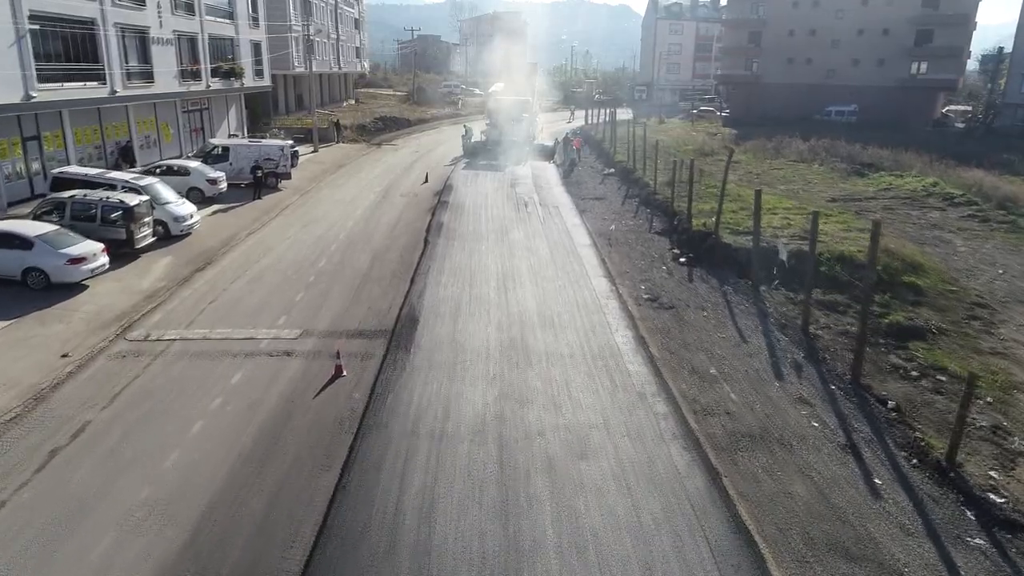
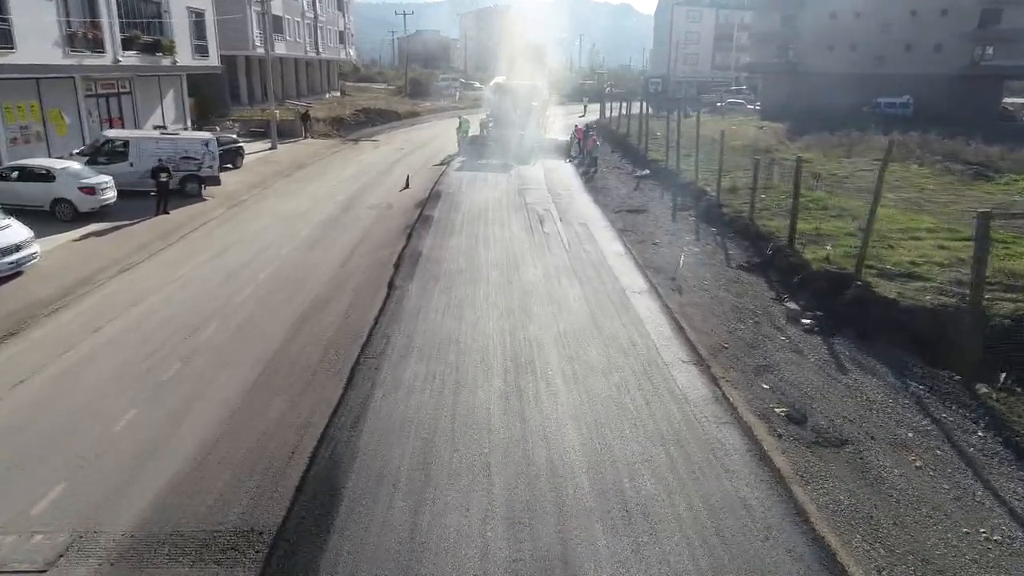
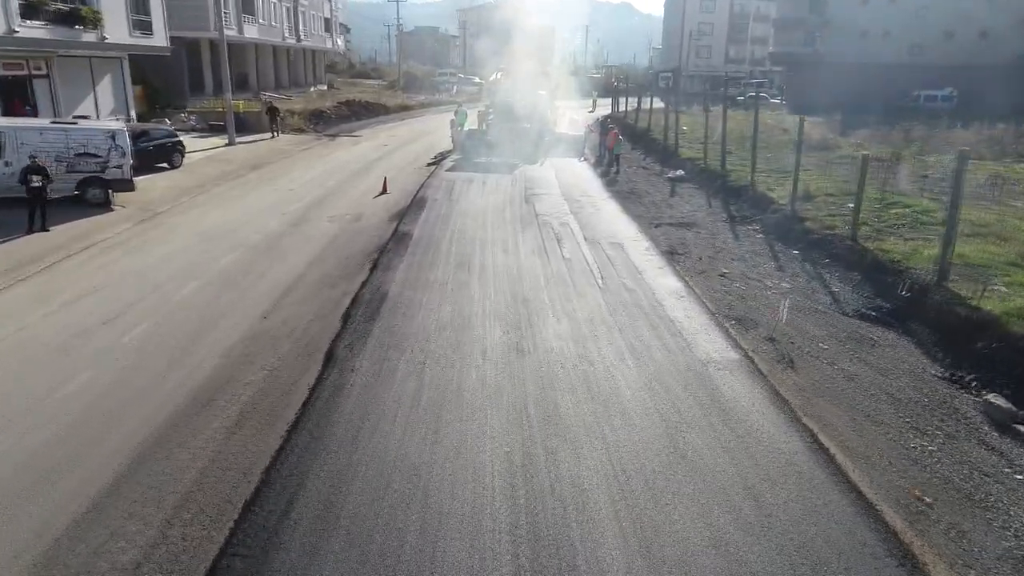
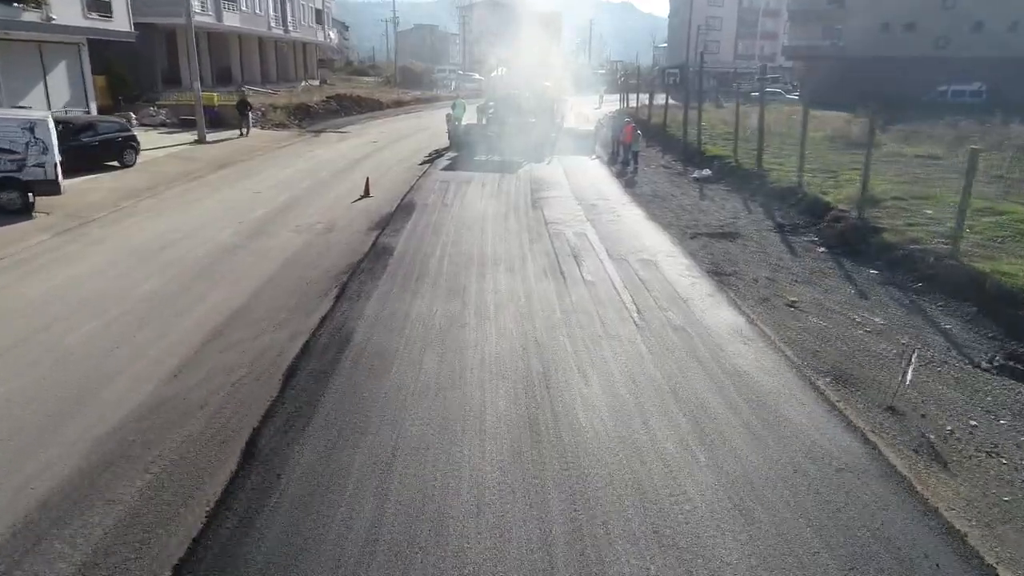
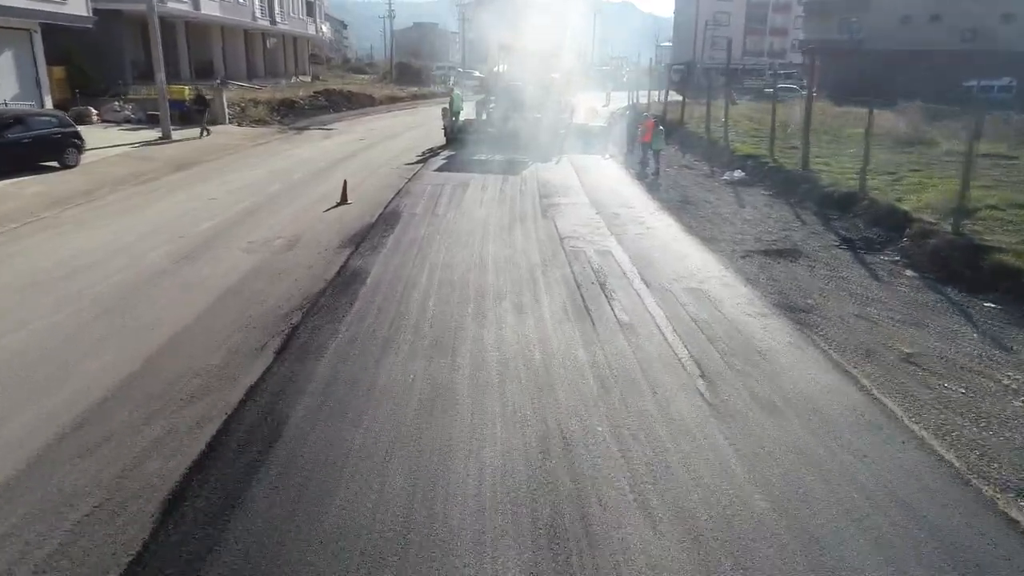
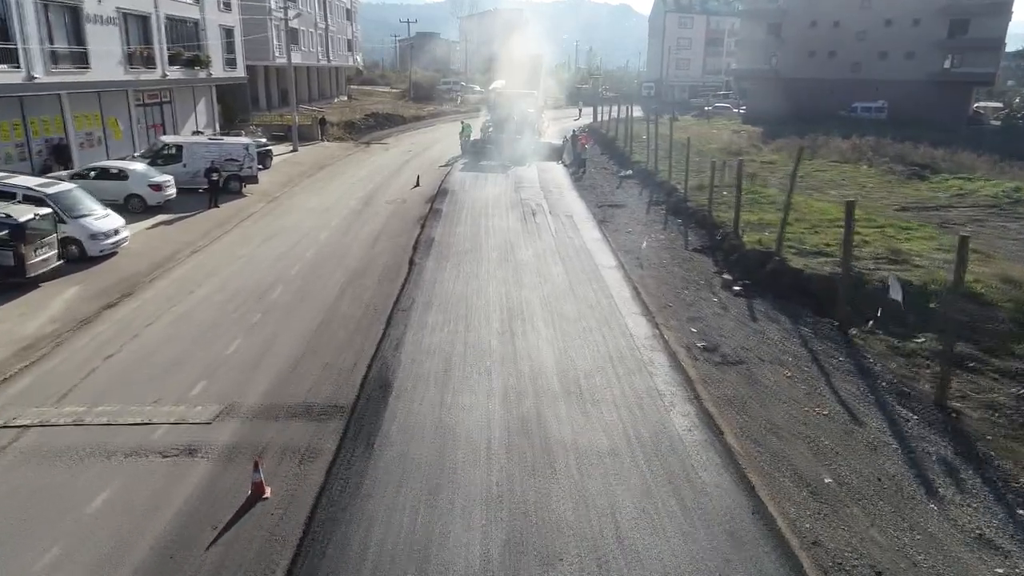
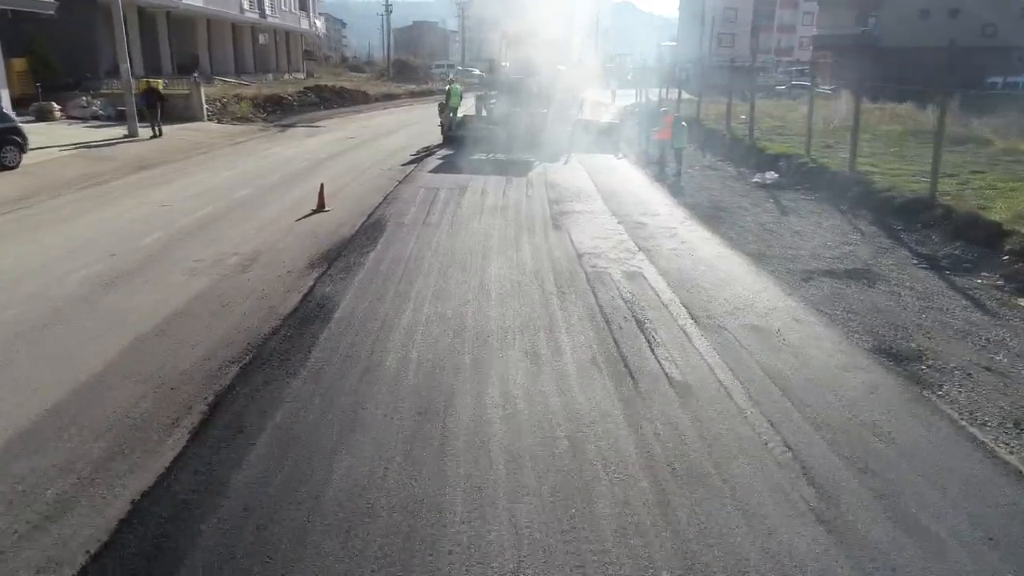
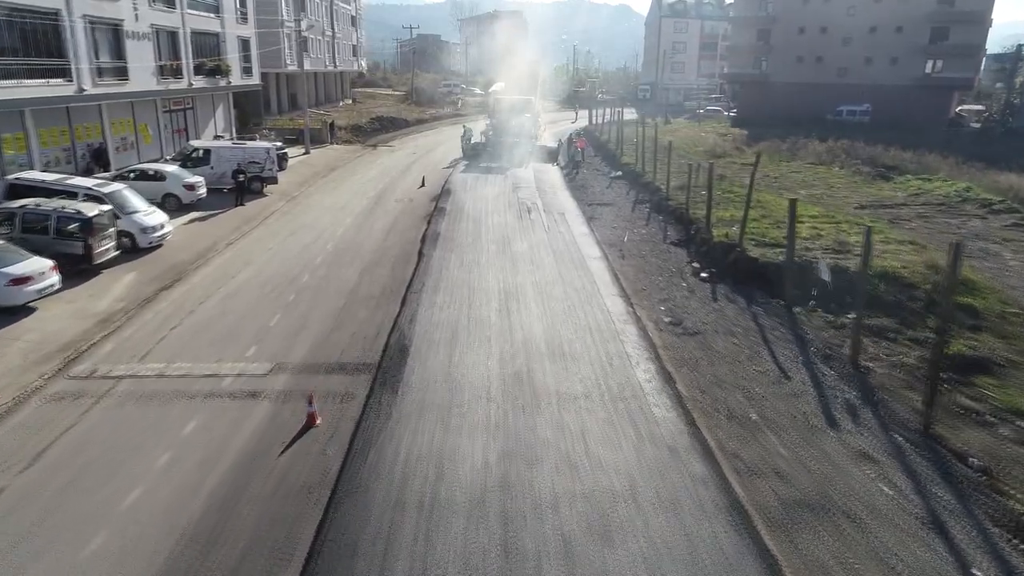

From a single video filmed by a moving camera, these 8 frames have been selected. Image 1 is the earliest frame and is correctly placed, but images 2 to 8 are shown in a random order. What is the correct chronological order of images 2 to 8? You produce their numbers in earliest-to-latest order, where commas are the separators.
8, 6, 2, 3, 4, 5, 7
